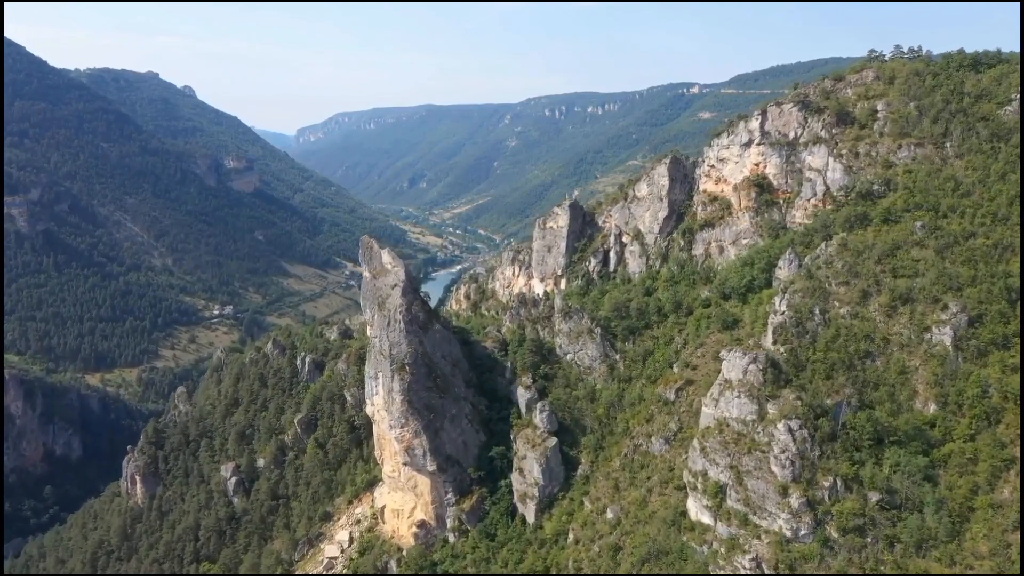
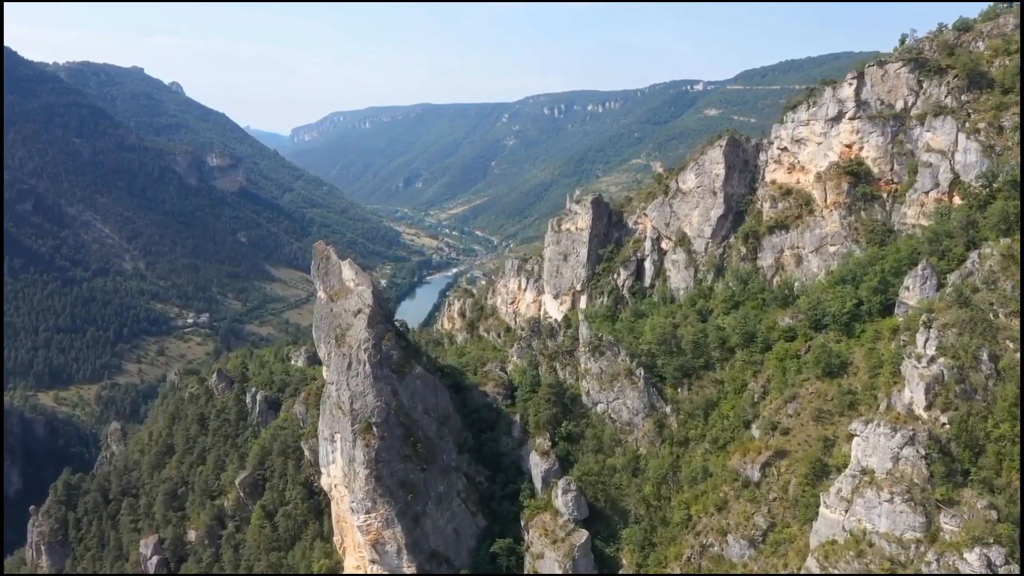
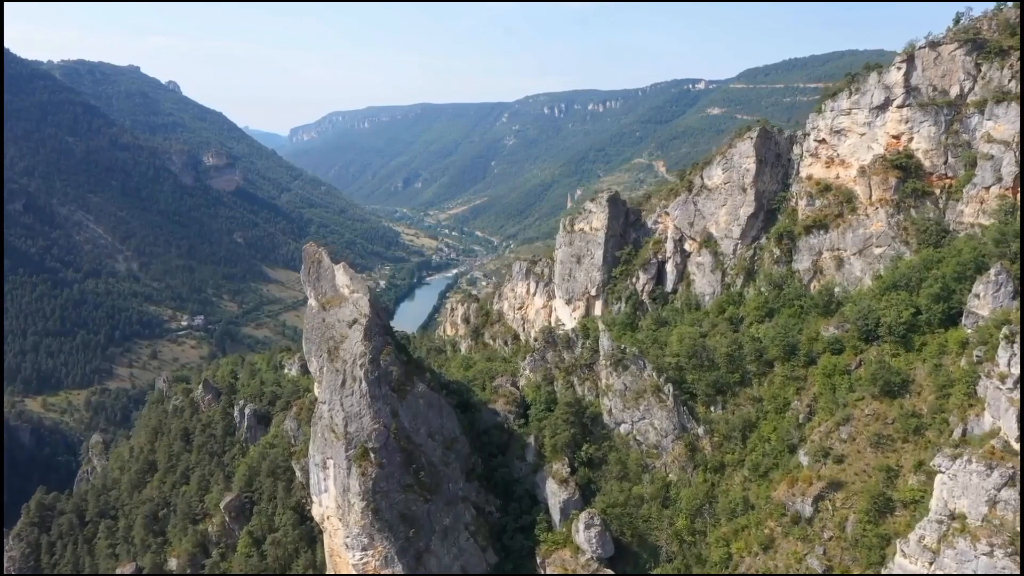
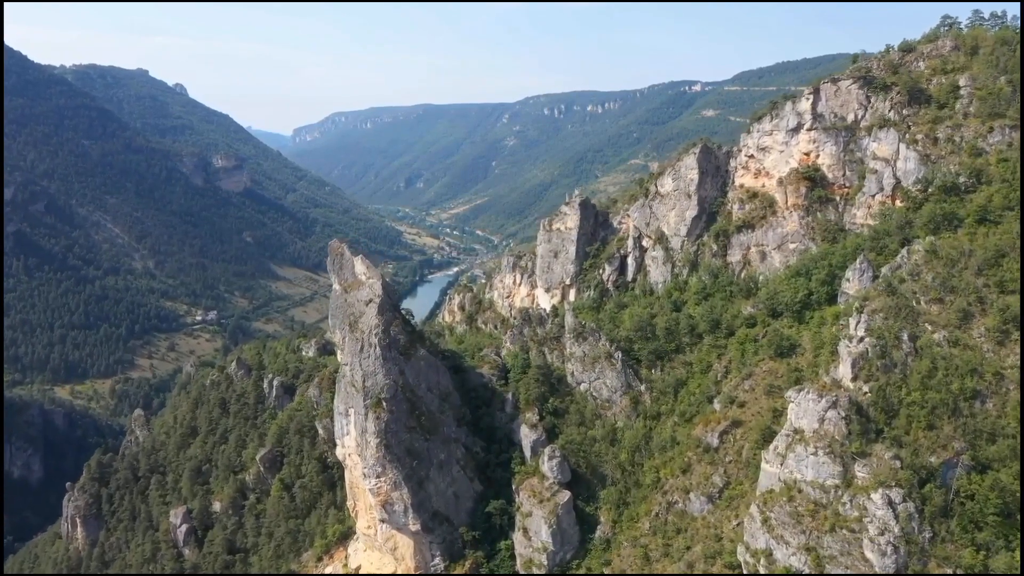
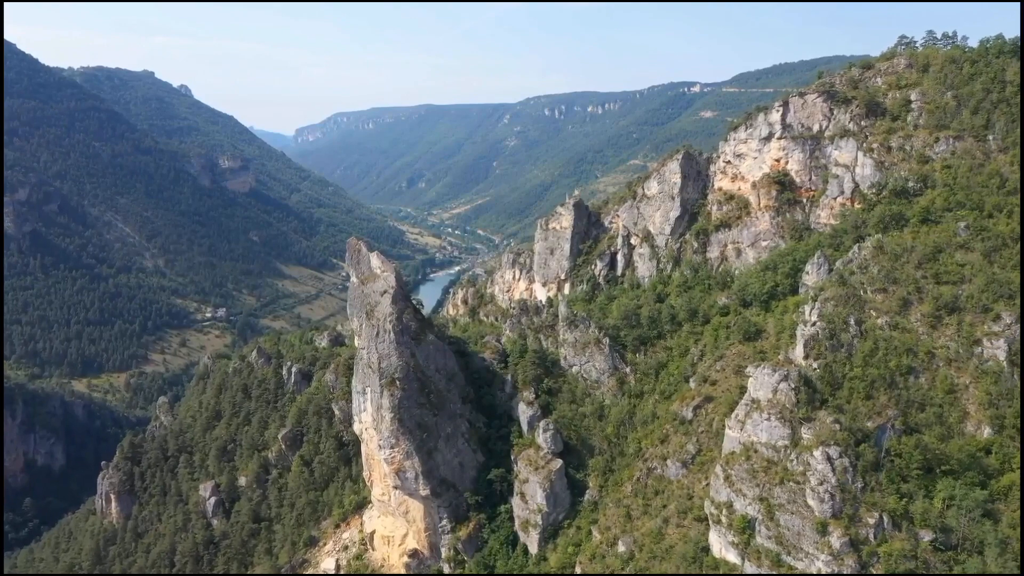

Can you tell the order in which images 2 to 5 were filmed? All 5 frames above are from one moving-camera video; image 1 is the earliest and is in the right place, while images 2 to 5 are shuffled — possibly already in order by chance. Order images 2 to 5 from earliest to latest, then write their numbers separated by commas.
5, 4, 2, 3
